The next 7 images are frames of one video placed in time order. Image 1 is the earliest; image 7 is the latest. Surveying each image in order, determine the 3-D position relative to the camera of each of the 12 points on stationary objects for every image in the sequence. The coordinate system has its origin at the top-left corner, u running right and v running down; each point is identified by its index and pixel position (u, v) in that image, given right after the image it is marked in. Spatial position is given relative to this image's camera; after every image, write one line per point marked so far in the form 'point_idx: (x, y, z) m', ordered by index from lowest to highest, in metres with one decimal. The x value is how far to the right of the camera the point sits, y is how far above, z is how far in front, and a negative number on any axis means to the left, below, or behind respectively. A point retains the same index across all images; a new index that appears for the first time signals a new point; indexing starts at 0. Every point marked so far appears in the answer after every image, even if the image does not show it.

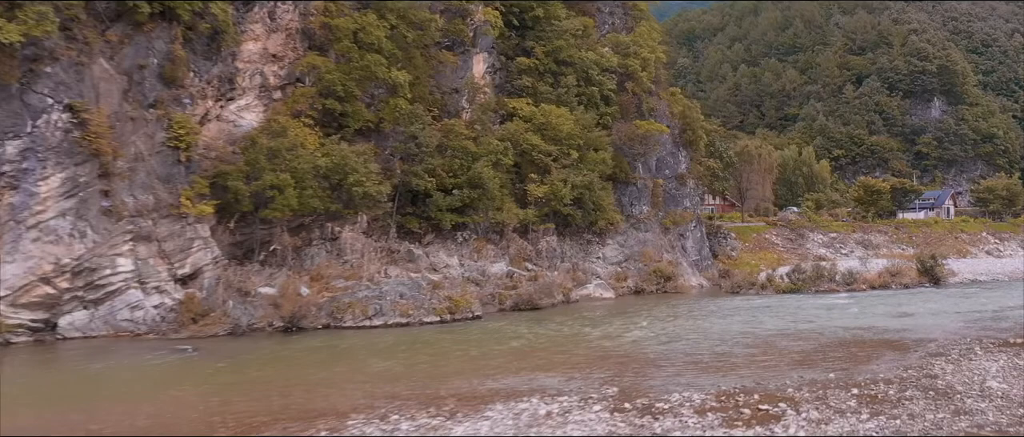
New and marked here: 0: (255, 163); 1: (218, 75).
0: (-5.7, +1.2, +17.6) m
1: (-7.2, +3.5, +19.5) m
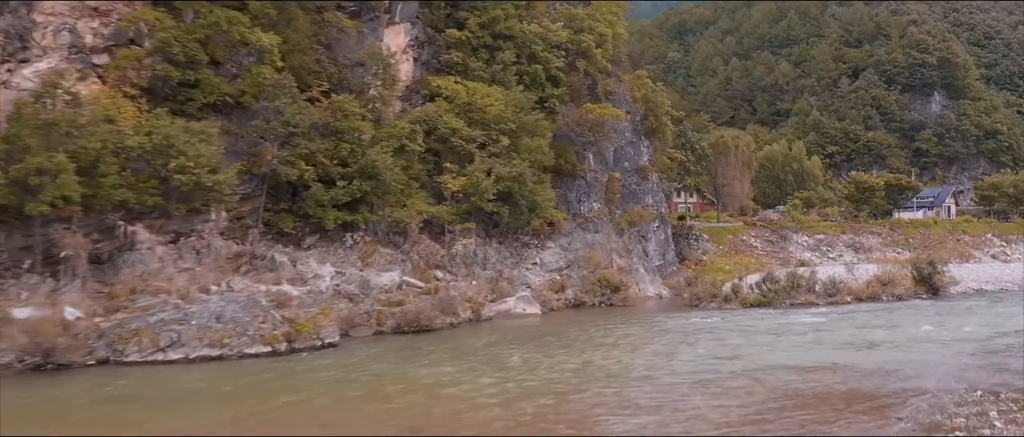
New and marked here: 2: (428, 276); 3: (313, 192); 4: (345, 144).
0: (-8.1, +1.3, +13.2) m
1: (-9.6, +3.6, +15.1) m
2: (-2.0, -1.4, +19.5) m
3: (-4.6, +0.6, +18.6) m
4: (-4.1, +1.8, +19.4) m
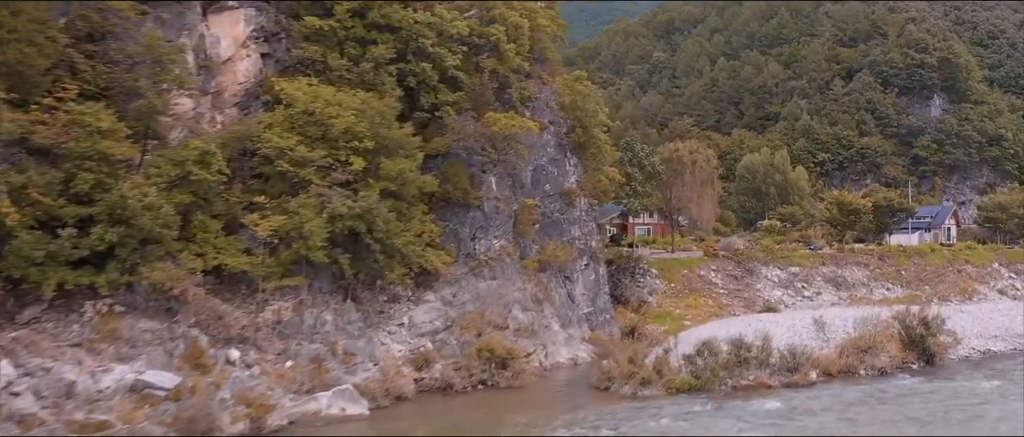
0: (-11.3, +0.3, +7.4) m
1: (-12.8, +2.5, +9.3) m
2: (-5.2, -2.4, +13.7) m
3: (-7.8, -0.5, +12.8) m
4: (-7.3, +0.8, +13.6) m
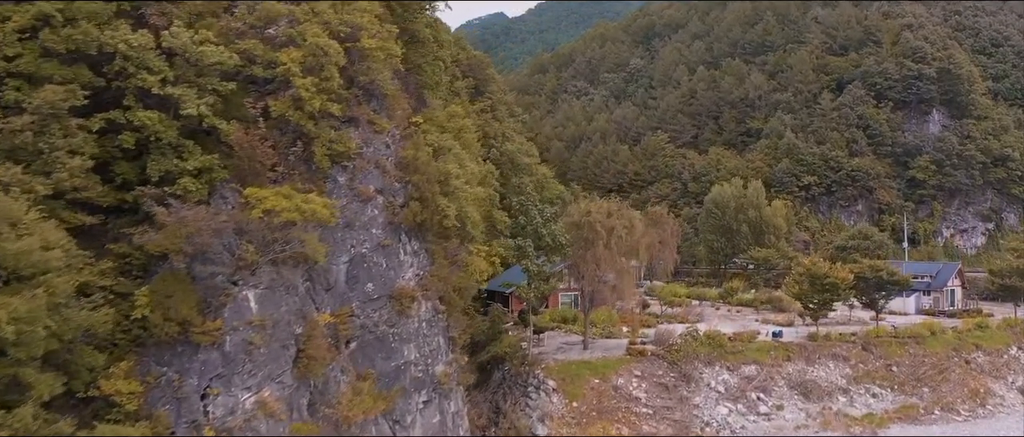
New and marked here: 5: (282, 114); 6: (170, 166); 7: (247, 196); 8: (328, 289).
0: (-15.2, -2.0, -0.4) m
1: (-16.7, +0.2, +1.6) m
2: (-9.2, -4.8, +6.0) m
3: (-11.8, -2.8, +5.1) m
4: (-11.2, -1.5, +5.9) m
5: (-4.5, +2.0, +15.6) m
6: (-6.1, +1.0, +13.9) m
7: (-4.7, +0.3, +14.1) m
8: (-3.7, -1.4, +15.4) m
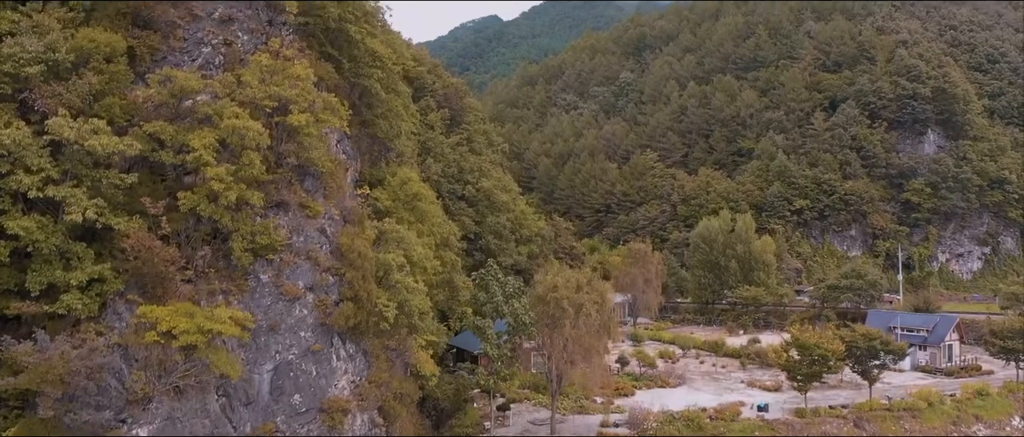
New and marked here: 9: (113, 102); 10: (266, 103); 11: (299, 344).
0: (-16.1, -3.8, -2.4) m
1: (-17.6, -1.6, -0.5) m
2: (-10.1, -6.6, +4.0) m
3: (-12.7, -4.6, +3.1) m
4: (-12.1, -3.4, +3.9) m
5: (-5.5, +0.2, +13.6) m
6: (-7.0, -0.9, +11.9) m
7: (-5.6, -1.5, +12.1) m
8: (-4.7, -3.3, +13.4) m
9: (-6.9, +1.9, +13.7) m
10: (-4.6, +2.2, +15.3) m
11: (-3.9, -2.3, +14.3) m
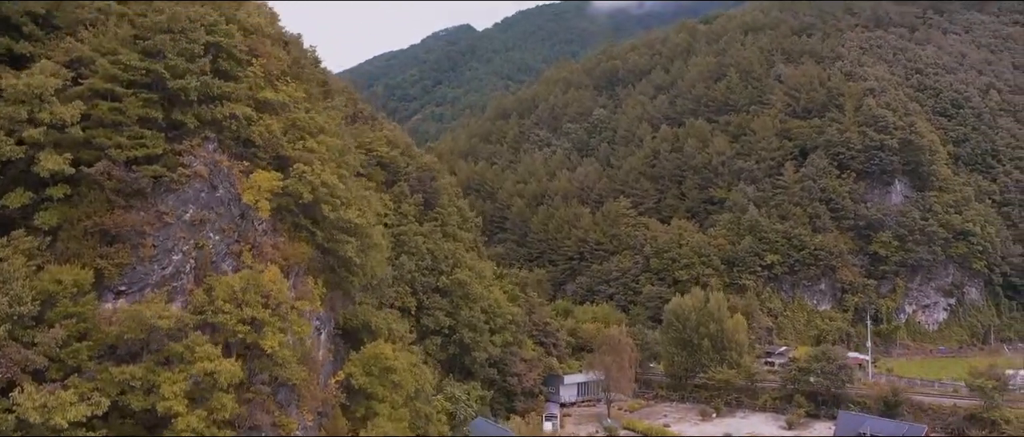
0: (-15.9, -8.0, -3.0) m
1: (-17.5, -5.7, -1.1) m
2: (-10.2, -10.8, +3.6) m
3: (-12.7, -8.8, +2.6) m
4: (-12.2, -7.5, +3.4) m
5: (-5.9, -4.0, +13.4) m
6: (-7.4, -5.1, +11.6) m
7: (-6.0, -5.7, +11.9) m
8: (-5.1, -7.5, +13.2) m
9: (-7.3, -2.2, +13.3) m
10: (-5.0, -2.0, +15.0) m
11: (-4.3, -6.5, +14.1) m
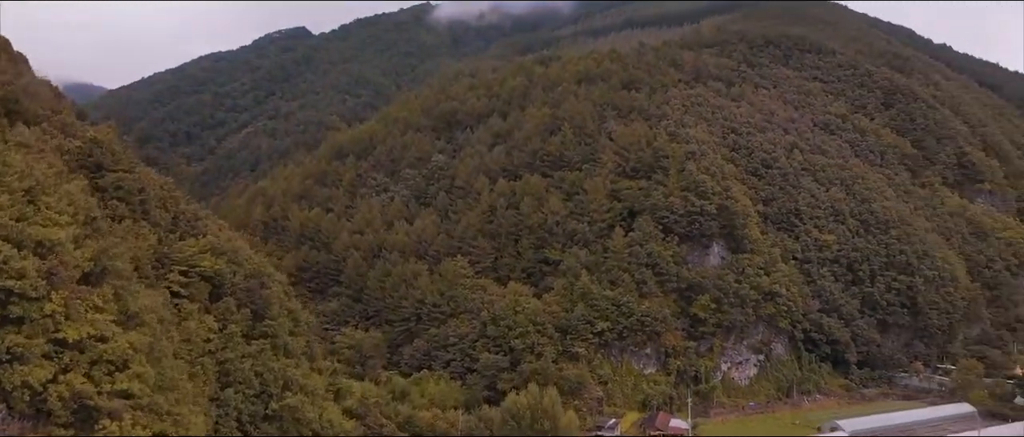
0: (-15.1, -13.4, -6.4) m
1: (-17.0, -11.1, -4.9) m
2: (-10.8, -16.2, +1.1) m
3: (-13.1, -14.1, -0.3) m
4: (-12.7, -12.9, +0.6) m
5: (-8.5, -9.4, +11.6) m
6: (-9.6, -10.5, +9.6) m
7: (-8.3, -11.1, +10.1) m
8: (-7.7, -12.9, +11.6) m
9: (-9.8, -7.7, +11.3) m
10: (-8.0, -7.5, +13.4) m
11: (-7.1, -11.9, +12.6) m
